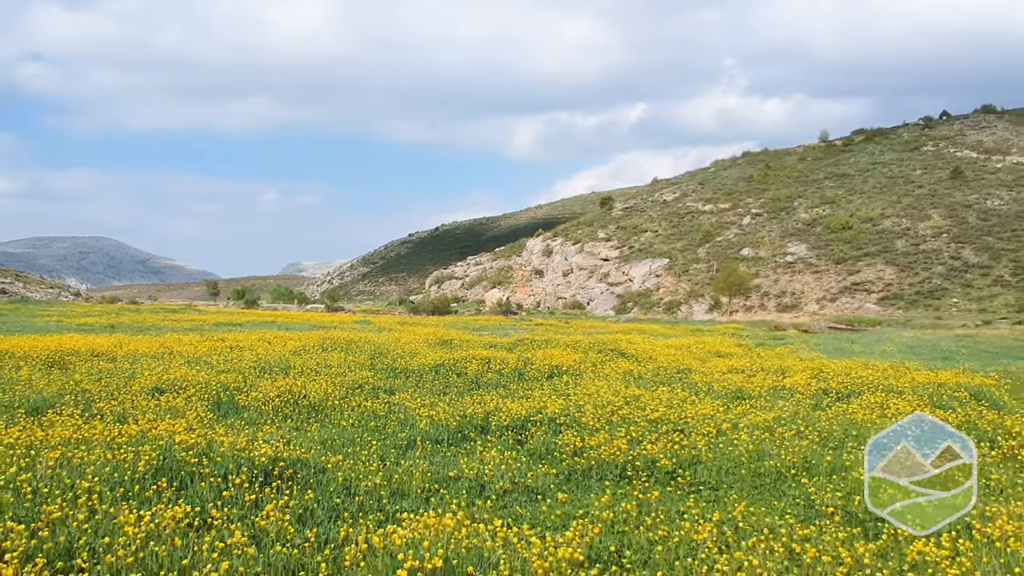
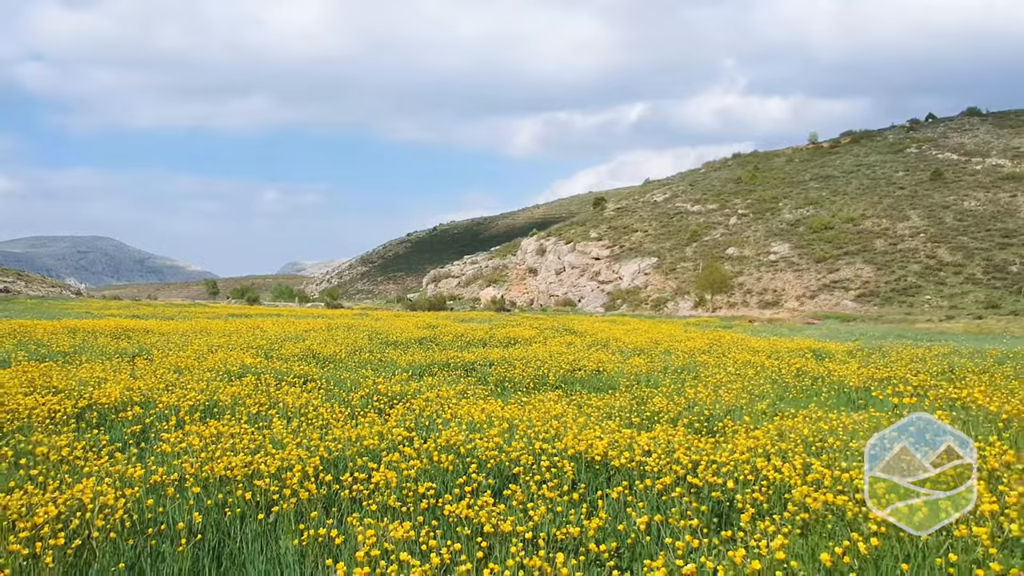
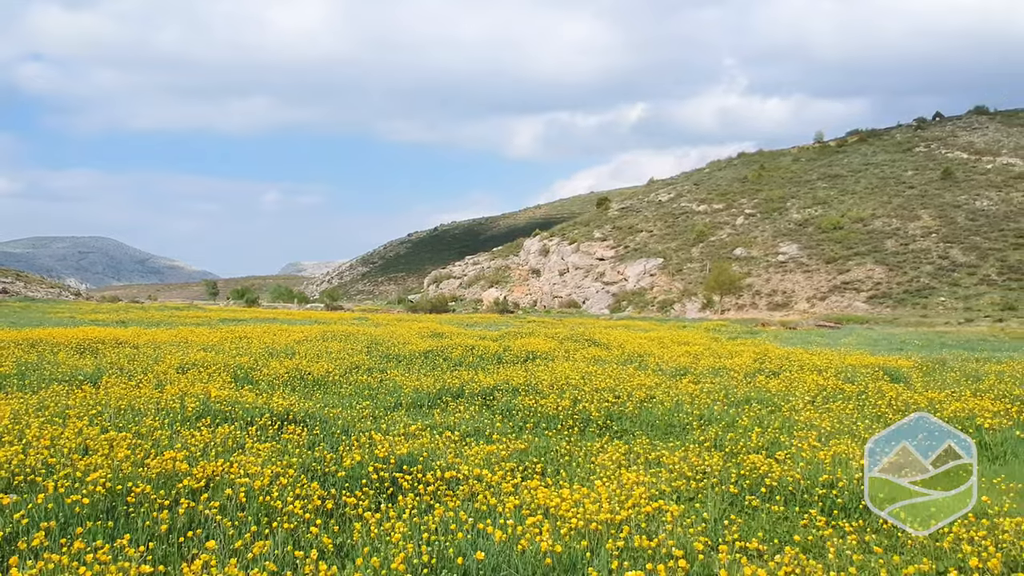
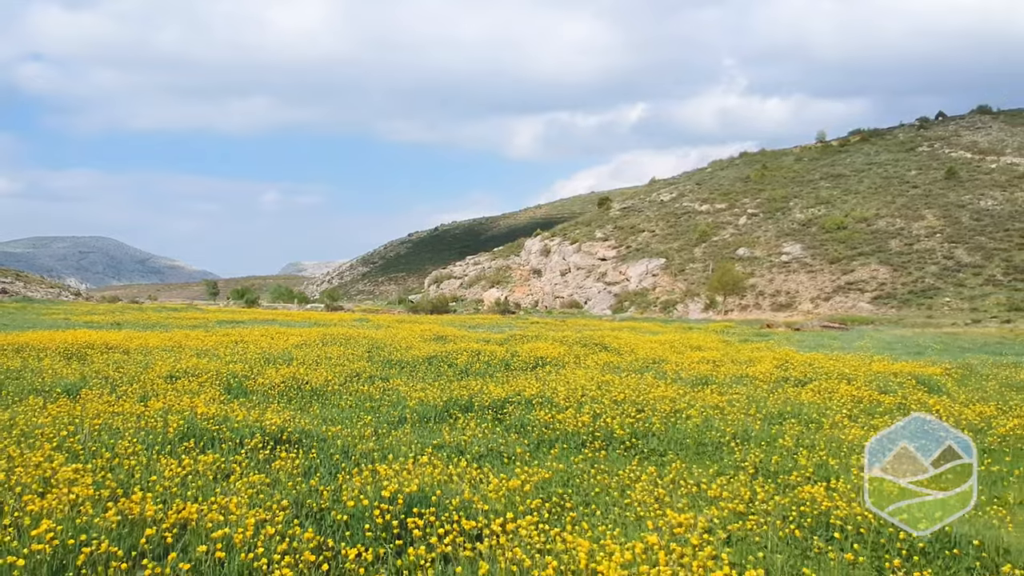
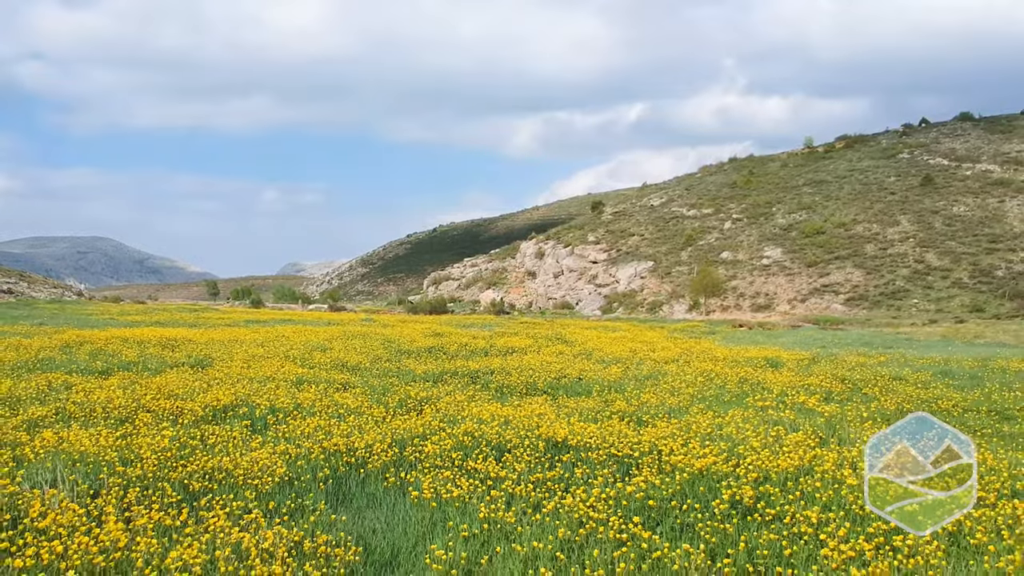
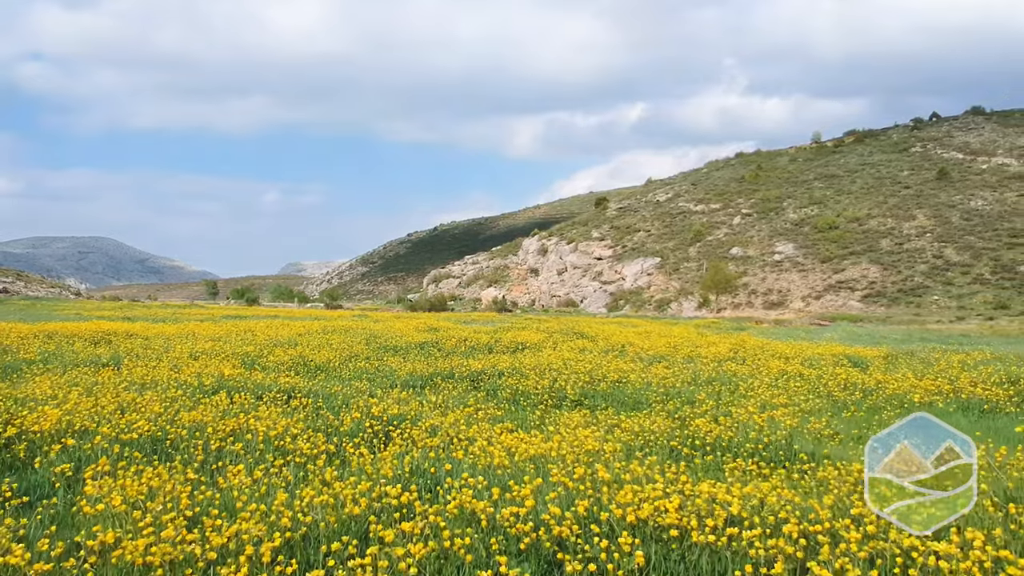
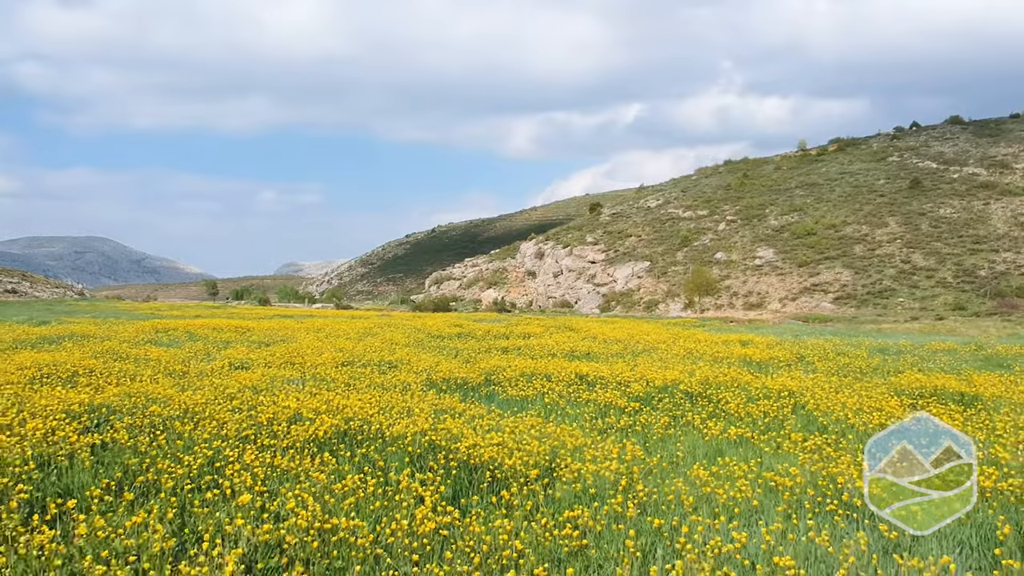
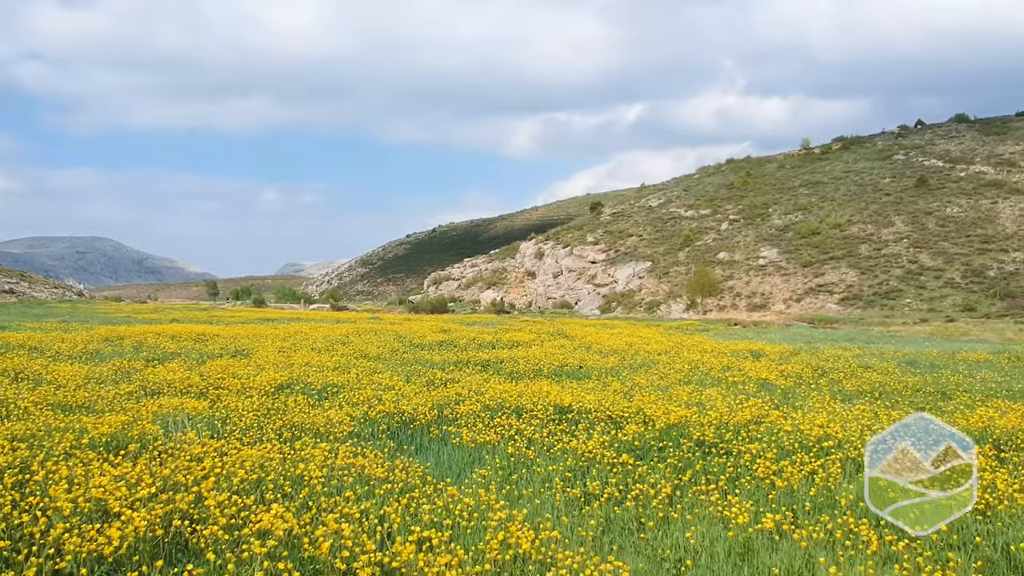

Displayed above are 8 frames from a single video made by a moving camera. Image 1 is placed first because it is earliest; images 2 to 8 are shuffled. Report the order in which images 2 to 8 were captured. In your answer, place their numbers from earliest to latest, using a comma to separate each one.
4, 3, 6, 2, 5, 8, 7
